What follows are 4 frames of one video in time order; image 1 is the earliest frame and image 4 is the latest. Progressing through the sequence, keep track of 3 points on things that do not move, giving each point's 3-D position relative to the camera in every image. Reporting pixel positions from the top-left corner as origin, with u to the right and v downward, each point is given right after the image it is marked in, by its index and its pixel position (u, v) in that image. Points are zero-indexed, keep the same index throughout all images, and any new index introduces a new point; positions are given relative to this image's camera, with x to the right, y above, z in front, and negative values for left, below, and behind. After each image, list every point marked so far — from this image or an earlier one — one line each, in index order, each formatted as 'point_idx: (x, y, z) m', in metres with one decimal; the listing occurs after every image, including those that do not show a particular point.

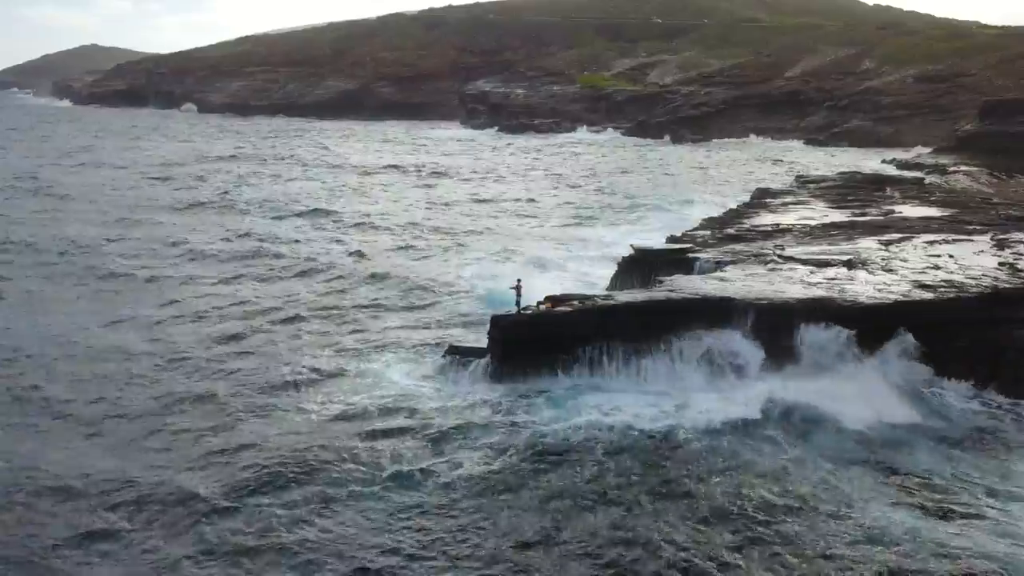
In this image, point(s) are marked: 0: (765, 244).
0: (+5.1, +0.9, +17.9) m
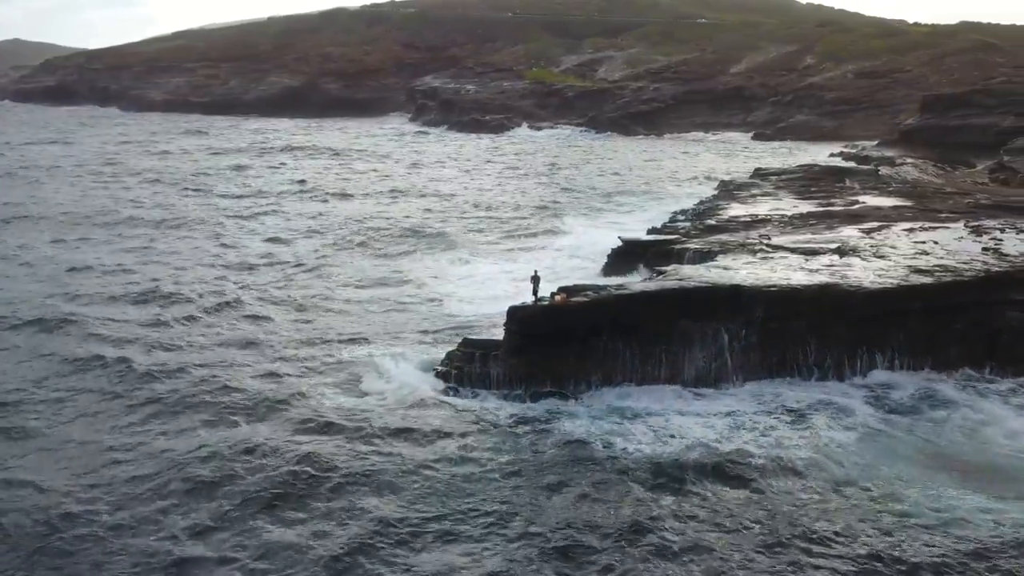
0: (+4.9, +1.1, +18.3) m
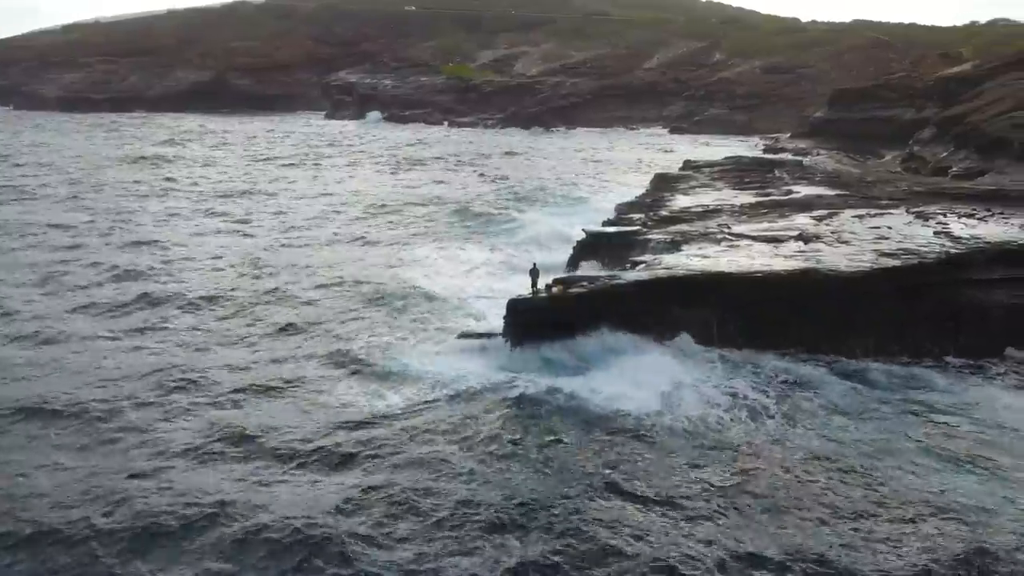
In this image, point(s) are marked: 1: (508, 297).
0: (+4.1, +1.4, +18.9) m
1: (-0.1, -0.2, +17.5) m
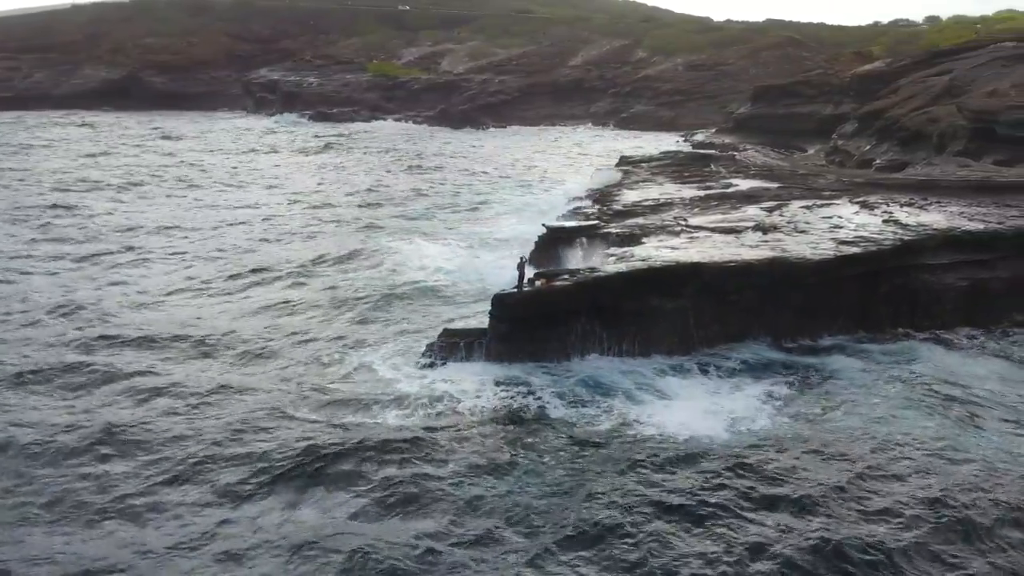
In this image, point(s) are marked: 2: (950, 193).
0: (+3.3, +1.6, +19.3) m
1: (-0.8, -0.1, +17.5) m
2: (+9.5, +2.1, +19.2) m
